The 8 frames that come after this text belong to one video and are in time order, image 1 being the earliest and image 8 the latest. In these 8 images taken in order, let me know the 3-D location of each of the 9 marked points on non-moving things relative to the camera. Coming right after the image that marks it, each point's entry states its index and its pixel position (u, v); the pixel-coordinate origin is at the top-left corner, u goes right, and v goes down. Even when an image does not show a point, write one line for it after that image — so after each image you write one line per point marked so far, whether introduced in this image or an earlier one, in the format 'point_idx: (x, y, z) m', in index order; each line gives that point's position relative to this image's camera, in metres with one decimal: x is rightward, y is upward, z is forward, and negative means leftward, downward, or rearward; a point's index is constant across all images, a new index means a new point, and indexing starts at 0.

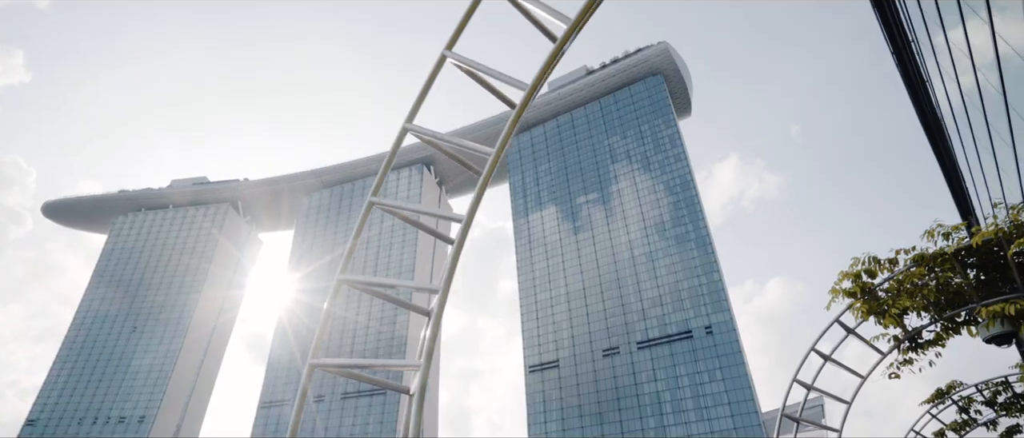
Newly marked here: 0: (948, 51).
0: (+12.6, +5.0, +16.6) m
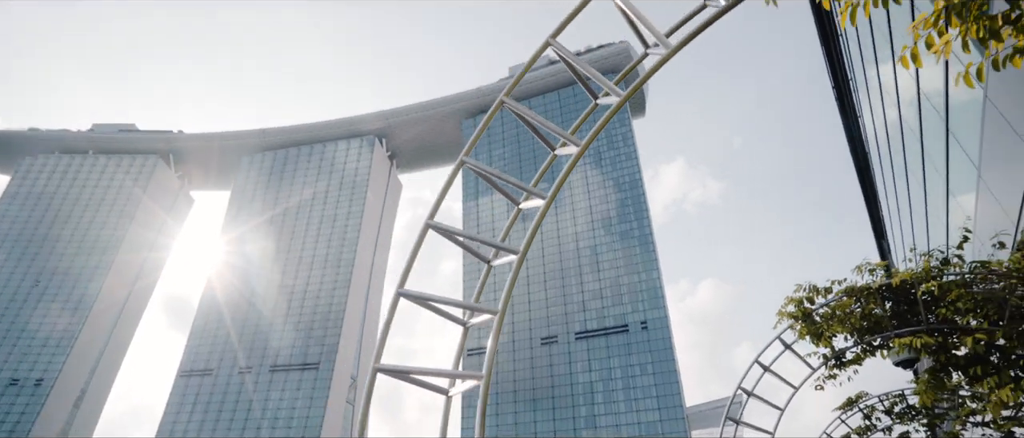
0: (+11.6, +4.3, +17.8) m
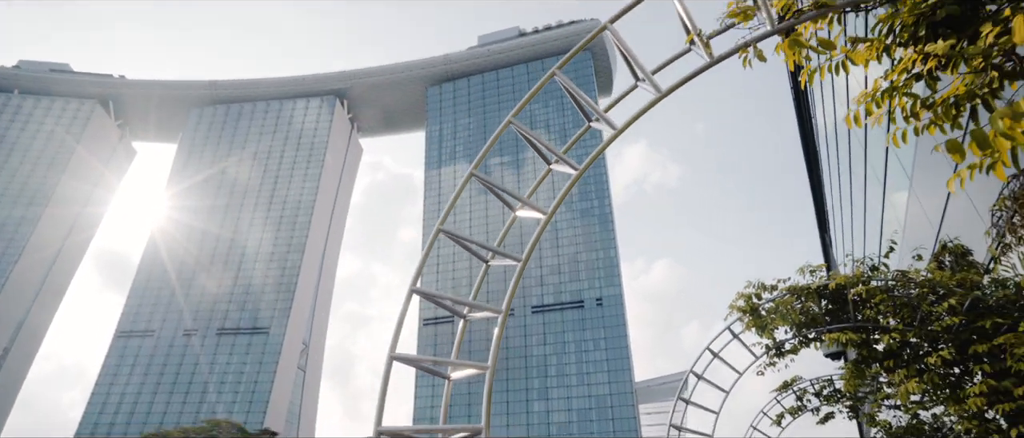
0: (+10.8, +4.5, +18.8) m
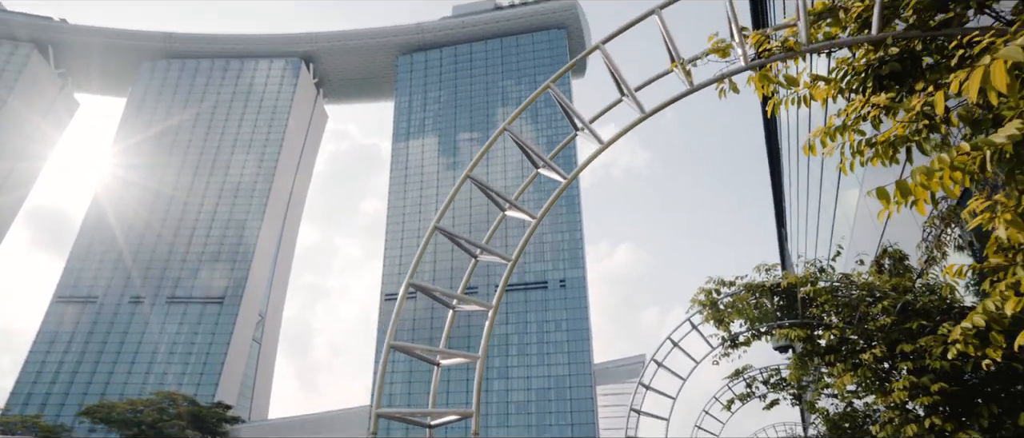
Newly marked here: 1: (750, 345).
0: (+10.0, +4.6, +19.5) m
1: (+4.5, -2.4, +10.5) m
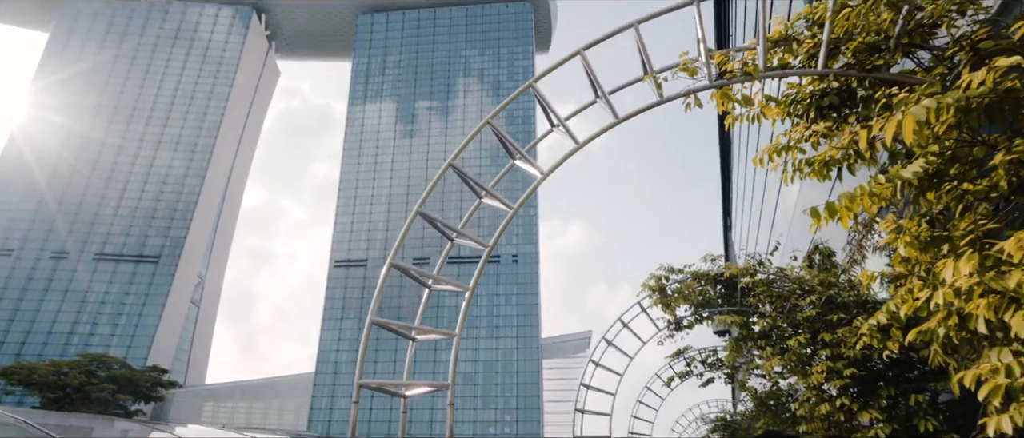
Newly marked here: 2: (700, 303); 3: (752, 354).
0: (+8.8, +4.9, +20.3) m
1: (+3.6, -2.2, +11.2) m
2: (+4.0, -1.8, +11.8) m
3: (+4.8, -2.8, +11.2) m
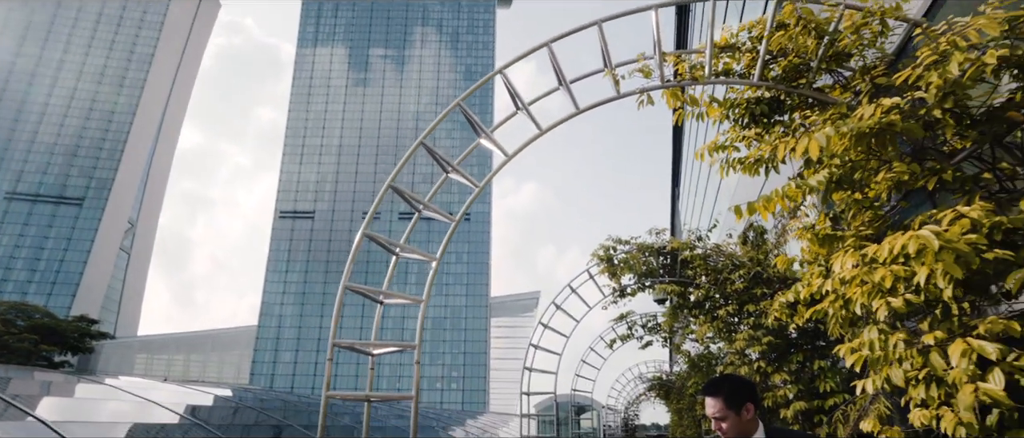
0: (+7.4, +5.9, +20.9) m
1: (+2.6, -1.6, +11.9) m
2: (+3.0, -1.2, +12.5) m
3: (+3.8, -2.2, +12.1) m
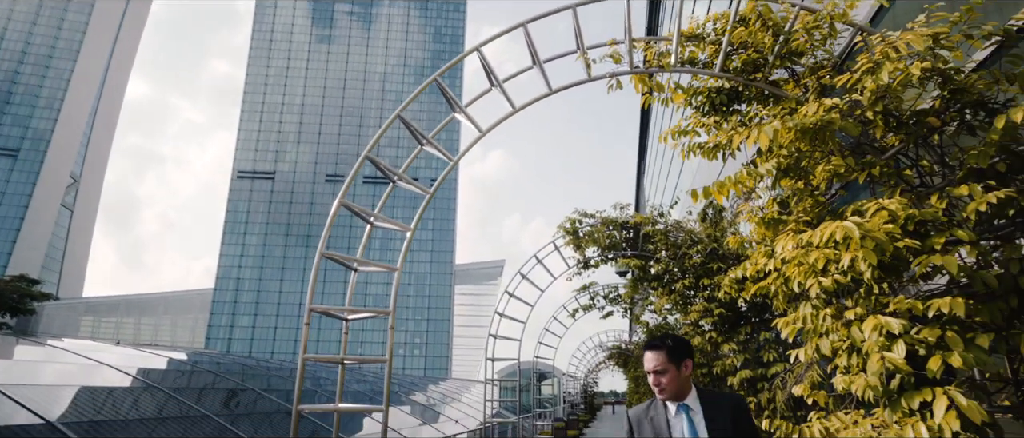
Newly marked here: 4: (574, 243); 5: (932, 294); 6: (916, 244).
0: (+6.4, +6.9, +21.1) m
1: (+1.9, -1.0, +12.3) m
2: (+2.2, -0.6, +12.9) m
3: (+3.1, -1.7, +12.5) m
4: (+1.4, -0.6, +12.9) m
5: (+2.0, -0.4, +2.8) m
6: (+1.7, -0.1, +2.4) m
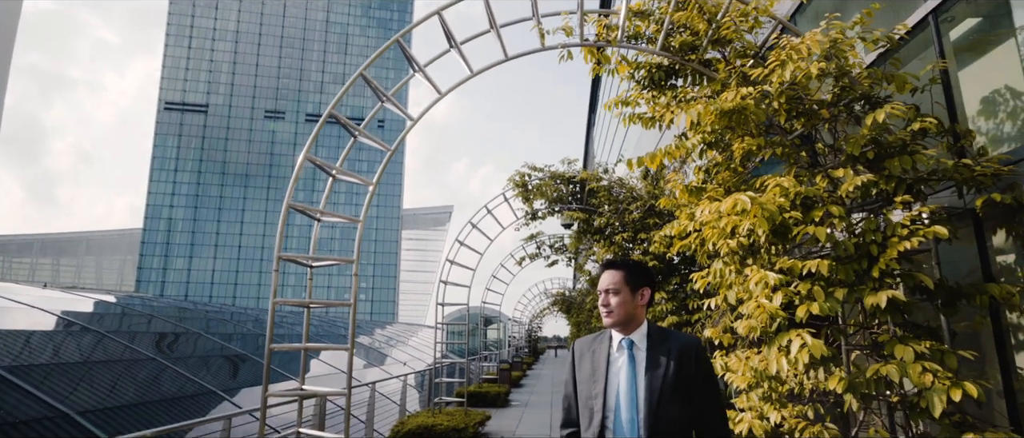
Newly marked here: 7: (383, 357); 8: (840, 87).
0: (+4.7, +8.6, +21.2) m
1: (+0.8, +0.1, +12.7) m
2: (+1.1, +0.5, +13.3) m
3: (+1.9, -0.6, +13.2) m
4: (+0.2, +0.6, +13.3) m
5: (+1.8, -0.2, +3.3) m
6: (+1.5, 0.0, +2.8) m
7: (-3.6, -3.9, +15.9) m
8: (+1.9, +0.8, +3.2) m
